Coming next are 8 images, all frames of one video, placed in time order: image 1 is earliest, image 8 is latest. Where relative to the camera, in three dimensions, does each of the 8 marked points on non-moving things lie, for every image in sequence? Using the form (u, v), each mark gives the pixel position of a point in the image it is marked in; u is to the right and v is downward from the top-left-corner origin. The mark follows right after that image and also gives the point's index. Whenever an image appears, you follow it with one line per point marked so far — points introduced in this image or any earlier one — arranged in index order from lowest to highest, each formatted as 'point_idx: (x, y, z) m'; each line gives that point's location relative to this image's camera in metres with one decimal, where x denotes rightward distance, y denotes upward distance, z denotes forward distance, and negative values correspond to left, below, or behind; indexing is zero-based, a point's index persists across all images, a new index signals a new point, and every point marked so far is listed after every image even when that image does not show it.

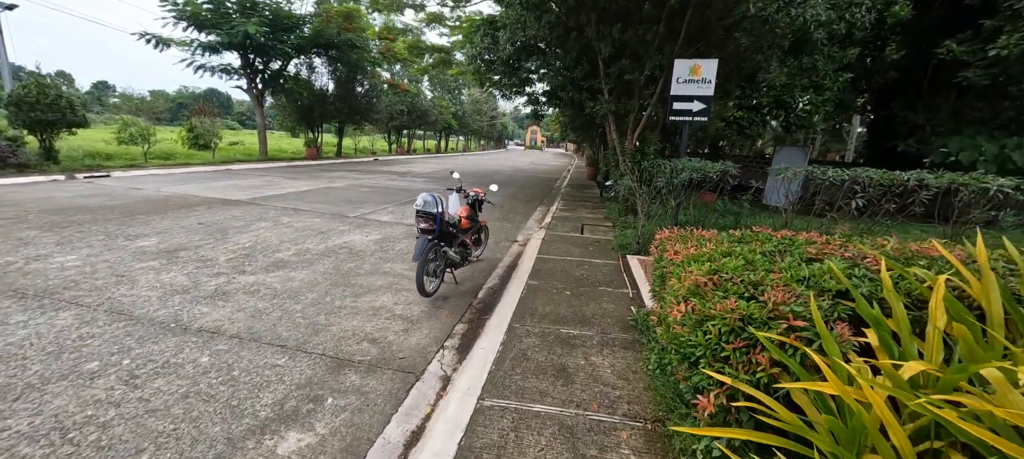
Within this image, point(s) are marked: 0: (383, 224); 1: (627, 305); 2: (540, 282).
0: (-2.0, +0.1, +6.5) m
1: (+1.0, -0.6, +3.5) m
2: (+0.3, -0.5, +4.0) m
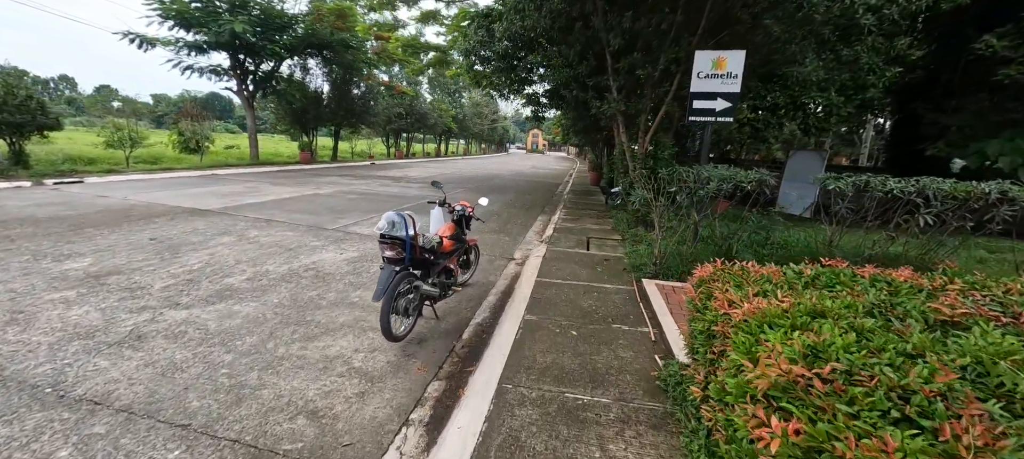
0: (-2.1, -0.1, +5.8) m
1: (+0.9, -0.8, +2.7) m
2: (+0.2, -0.7, +3.3) m
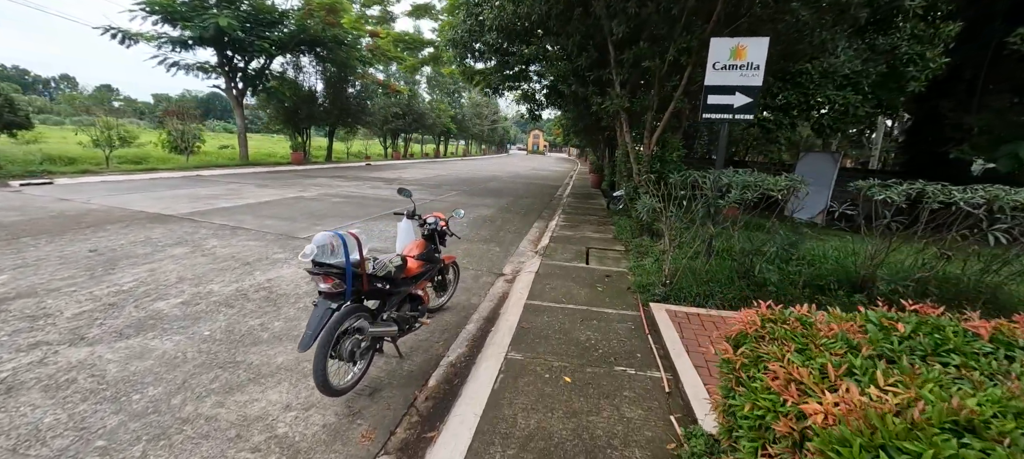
0: (-2.2, -0.2, +5.2) m
1: (+0.8, -0.9, +2.1) m
2: (+0.1, -0.8, +2.7) m
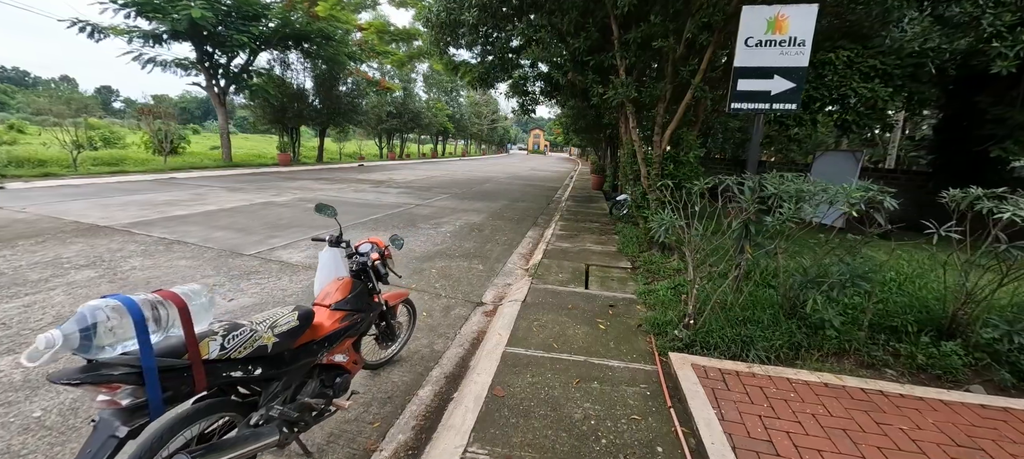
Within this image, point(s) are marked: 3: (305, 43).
0: (-2.3, -0.4, +4.3) m
1: (+0.6, -1.1, +1.3) m
2: (-0.1, -1.0, +1.8) m
3: (-8.2, +7.3, +16.3) m
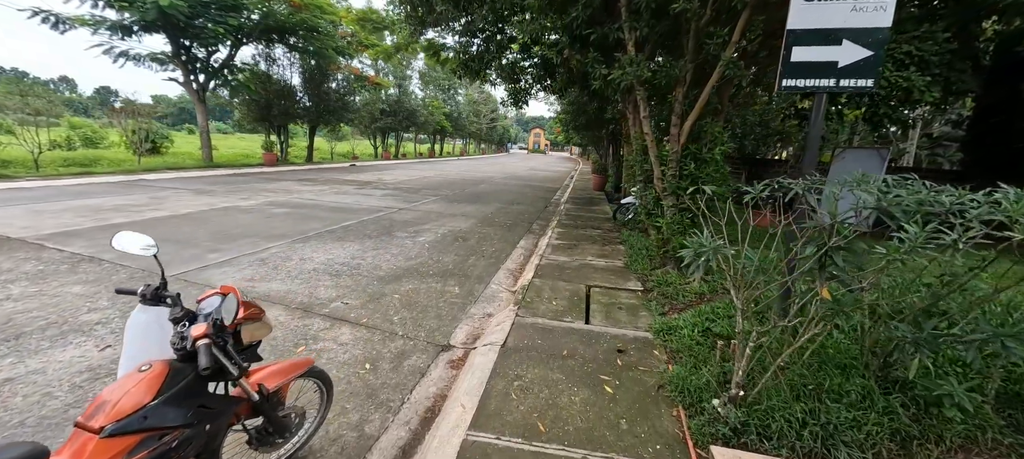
0: (-2.5, -0.5, +3.4) m
1: (+0.4, -1.2, +0.4) m
2: (-0.2, -1.1, +1.0) m
3: (-8.3, +7.2, +15.4) m
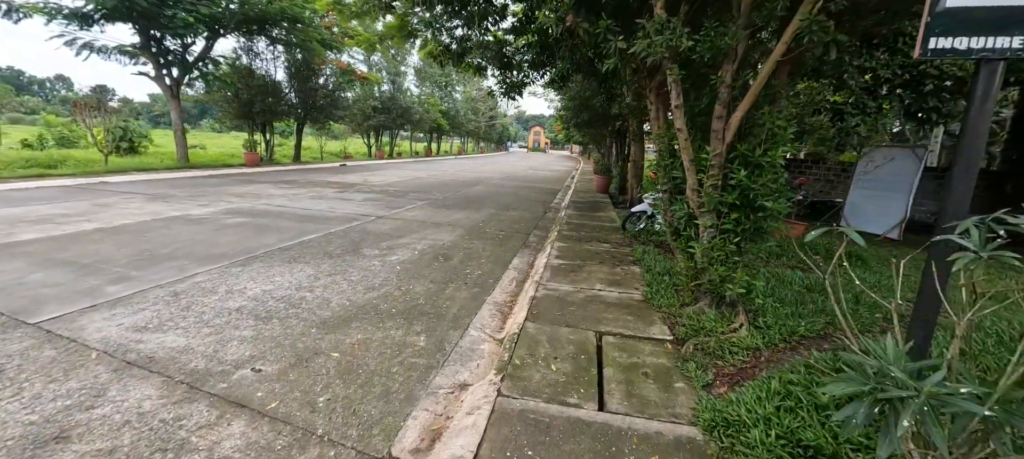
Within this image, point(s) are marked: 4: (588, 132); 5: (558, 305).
0: (-2.6, -0.7, +2.5) m
1: (+0.3, -1.5, -0.6) m
2: (-0.3, -1.3, 0.0) m
3: (-8.4, +7.0, +14.4) m
4: (+2.4, +3.1, +13.3) m
5: (+0.4, -0.6, +3.4) m
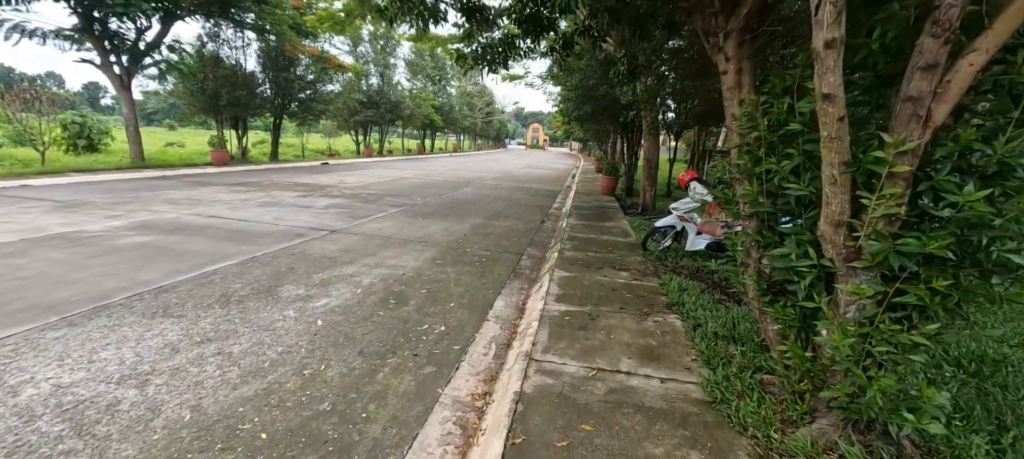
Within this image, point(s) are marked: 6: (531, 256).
0: (-2.8, -1.0, +1.0) m
1: (+0.2, -1.7, -2.1) m
2: (-0.5, -1.6, -1.5) m
3: (-8.6, +6.8, +12.9) m
4: (+2.3, +2.9, +11.9) m
5: (+0.2, -0.9, +2.0) m
6: (+0.2, -0.3, +5.0) m
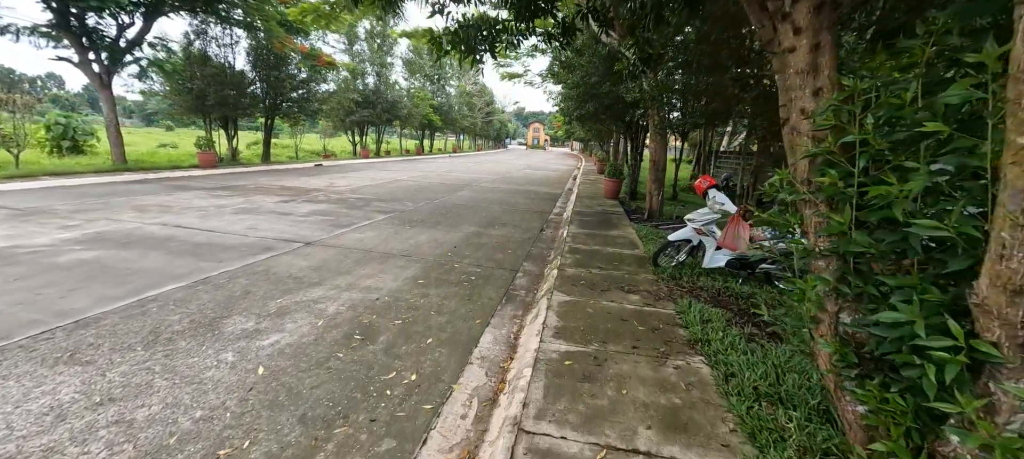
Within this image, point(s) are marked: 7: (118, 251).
0: (-2.8, -1.2, +0.4) m
1: (+0.1, -1.9, -2.6) m
2: (-0.6, -1.8, -2.0) m
3: (-8.7, +6.7, +12.3) m
4: (+2.2, +2.8, +11.3) m
5: (+0.2, -1.0, +1.4) m
6: (+0.2, -0.5, +4.4) m
7: (-4.2, -0.2, +4.4) m
